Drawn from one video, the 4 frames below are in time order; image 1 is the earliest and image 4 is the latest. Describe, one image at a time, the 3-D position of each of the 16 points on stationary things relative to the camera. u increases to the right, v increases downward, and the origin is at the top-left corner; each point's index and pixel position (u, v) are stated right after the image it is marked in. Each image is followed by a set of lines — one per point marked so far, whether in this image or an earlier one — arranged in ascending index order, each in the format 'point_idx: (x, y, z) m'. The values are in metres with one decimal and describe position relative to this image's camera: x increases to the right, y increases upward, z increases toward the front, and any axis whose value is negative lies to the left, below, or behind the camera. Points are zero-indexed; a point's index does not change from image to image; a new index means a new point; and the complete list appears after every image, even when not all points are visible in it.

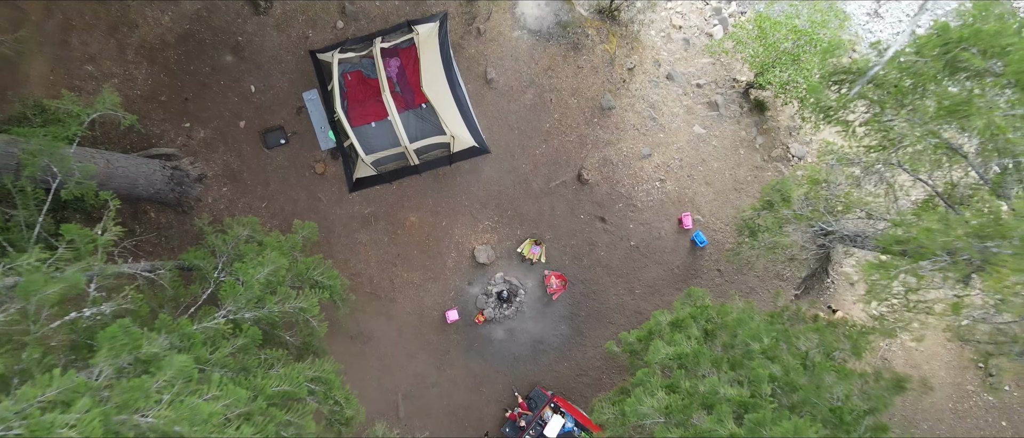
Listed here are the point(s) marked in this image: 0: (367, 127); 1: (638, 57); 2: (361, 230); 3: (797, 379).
0: (-2.4, +1.5, +7.4) m
1: (+2.5, +3.1, +8.6) m
2: (-2.8, -0.2, +8.1) m
3: (+2.9, -1.6, +4.5) m
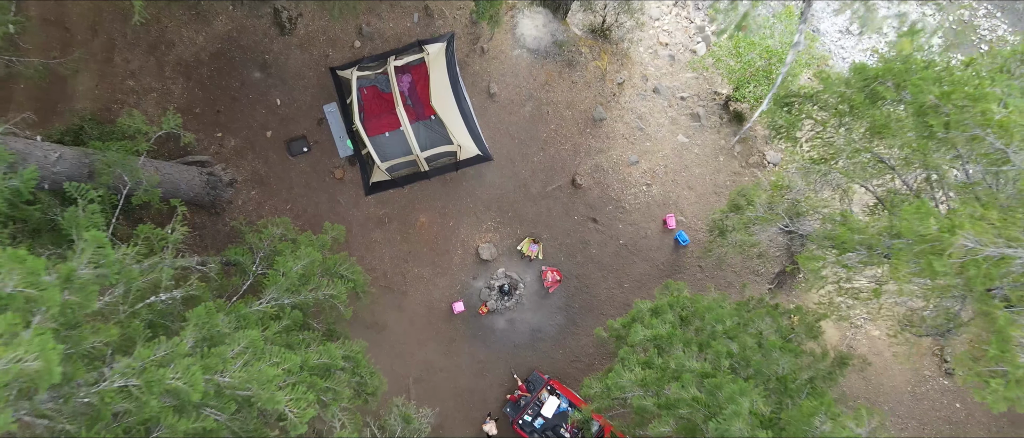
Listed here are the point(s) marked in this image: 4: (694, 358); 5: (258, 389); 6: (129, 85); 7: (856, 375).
0: (-2.4, +1.5, +8.3) m
1: (+2.5, +3.1, +9.4) m
2: (-2.8, -0.2, +9.0) m
3: (+2.9, -1.7, +5.4) m
4: (+2.2, -1.7, +5.5) m
5: (-2.4, -1.6, +4.1) m
6: (-7.4, +2.6, +8.6) m
7: (+6.4, -2.9, +8.1) m
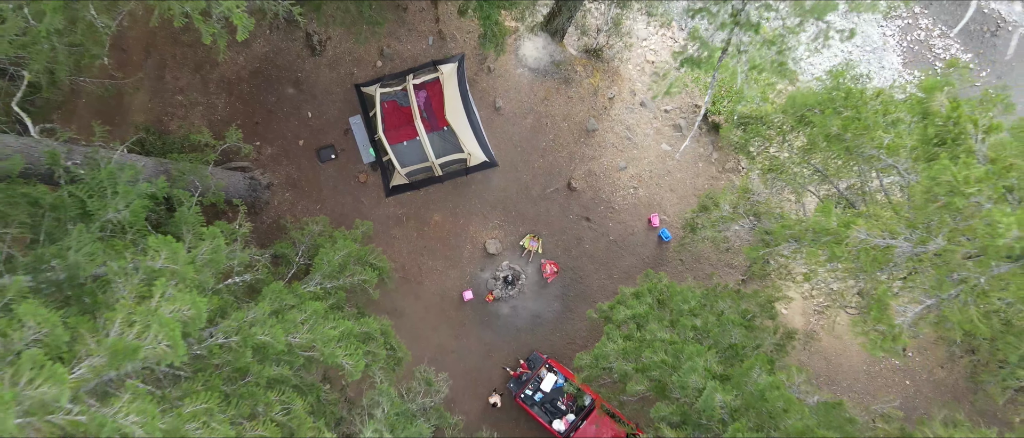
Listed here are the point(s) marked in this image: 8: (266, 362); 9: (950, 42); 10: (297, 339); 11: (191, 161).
0: (-2.4, +1.6, +9.5) m
1: (+2.5, +3.2, +10.7) m
2: (-2.7, -0.2, +10.2) m
3: (+3.0, -1.6, +6.6) m
4: (+2.3, -1.7, +6.7) m
5: (-2.3, -1.5, +5.3) m
6: (-7.3, +2.6, +9.8) m
7: (+6.5, -2.9, +9.3) m
8: (-2.9, -1.7, +5.2) m
9: (+11.6, +4.7, +11.8) m
10: (-2.6, -1.5, +5.3) m
11: (-5.2, +0.9, +7.3) m
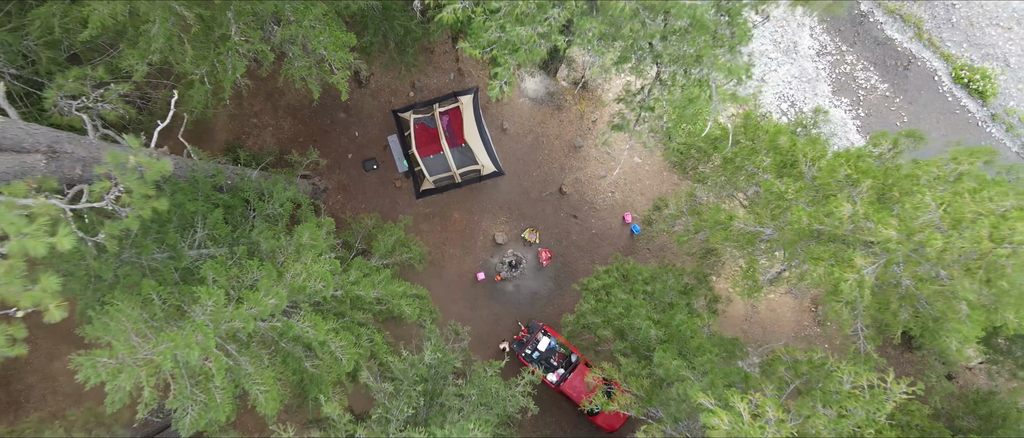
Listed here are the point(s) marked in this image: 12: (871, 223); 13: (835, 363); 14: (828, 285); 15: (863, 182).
0: (-2.3, +1.6, +12.3) m
1: (+2.7, +3.2, +13.5) m
2: (-2.6, -0.1, +13.1) m
3: (+3.0, -1.6, +9.4) m
4: (+2.4, -1.6, +9.5) m
5: (-2.2, -1.5, +8.1) m
6: (-7.2, +2.7, +12.6) m
7: (+6.6, -2.9, +12.1) m
8: (-2.8, -1.6, +8.1) m
9: (+11.7, +4.7, +14.6) m
10: (-2.5, -1.4, +8.1) m
11: (-5.1, +1.0, +10.1) m
12: (+5.1, -0.1, +6.3) m
13: (+5.2, -2.3, +7.1) m
14: (+4.8, -1.0, +6.7) m
15: (+5.3, +0.6, +6.7) m
